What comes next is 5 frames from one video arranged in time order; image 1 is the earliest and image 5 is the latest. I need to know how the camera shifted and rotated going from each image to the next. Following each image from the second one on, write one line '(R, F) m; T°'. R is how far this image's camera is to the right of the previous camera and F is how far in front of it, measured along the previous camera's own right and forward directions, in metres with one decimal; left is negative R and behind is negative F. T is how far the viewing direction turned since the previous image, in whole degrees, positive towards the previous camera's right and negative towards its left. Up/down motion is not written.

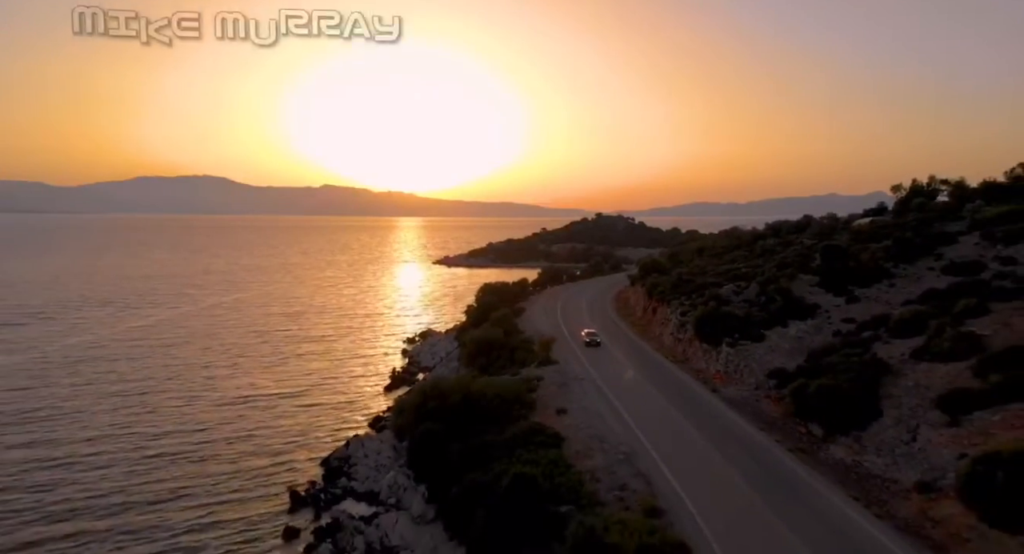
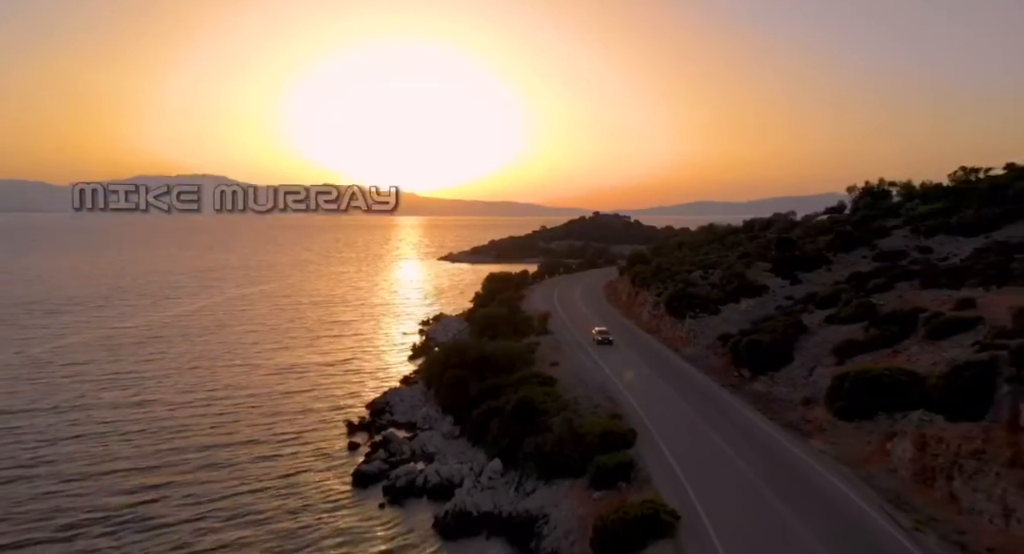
(-0.2, -8.5) m; 0°
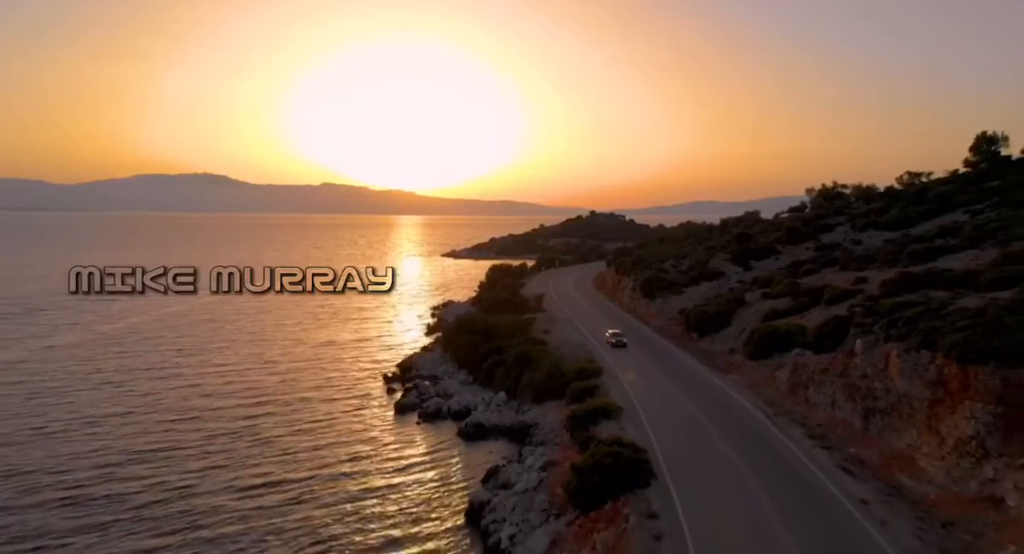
(-0.1, -9.8) m; 0°
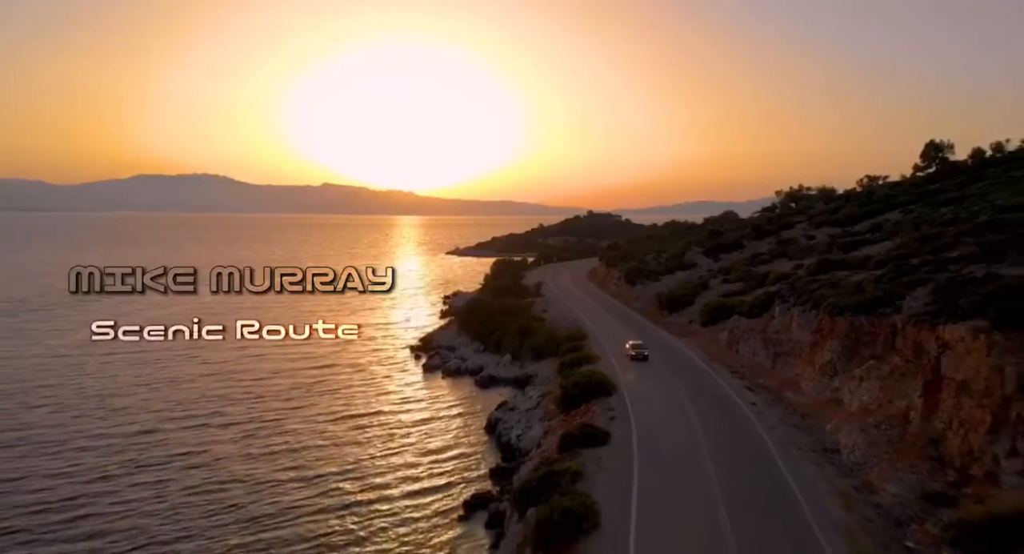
(-0.3, -9.7) m; 0°
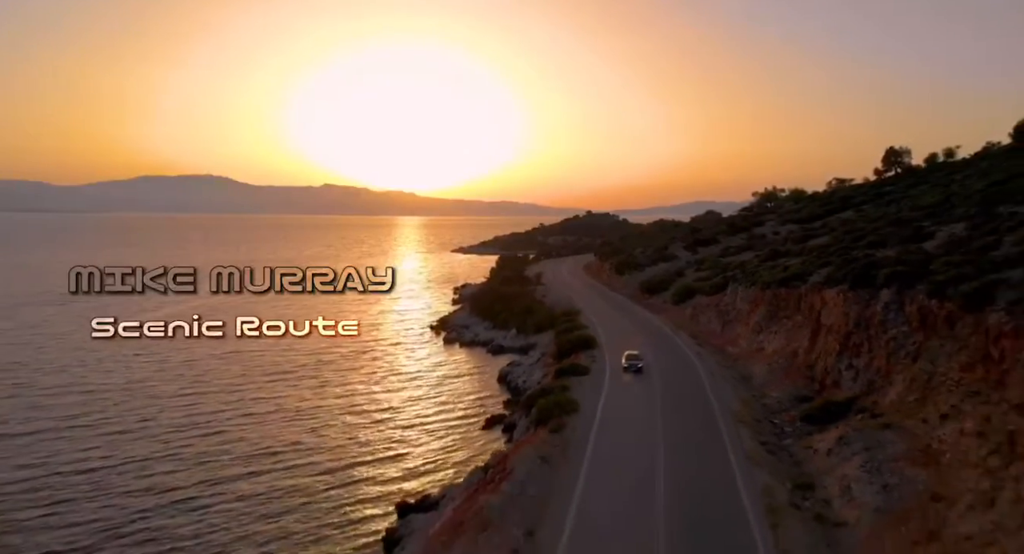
(-0.4, -9.8) m; 0°
